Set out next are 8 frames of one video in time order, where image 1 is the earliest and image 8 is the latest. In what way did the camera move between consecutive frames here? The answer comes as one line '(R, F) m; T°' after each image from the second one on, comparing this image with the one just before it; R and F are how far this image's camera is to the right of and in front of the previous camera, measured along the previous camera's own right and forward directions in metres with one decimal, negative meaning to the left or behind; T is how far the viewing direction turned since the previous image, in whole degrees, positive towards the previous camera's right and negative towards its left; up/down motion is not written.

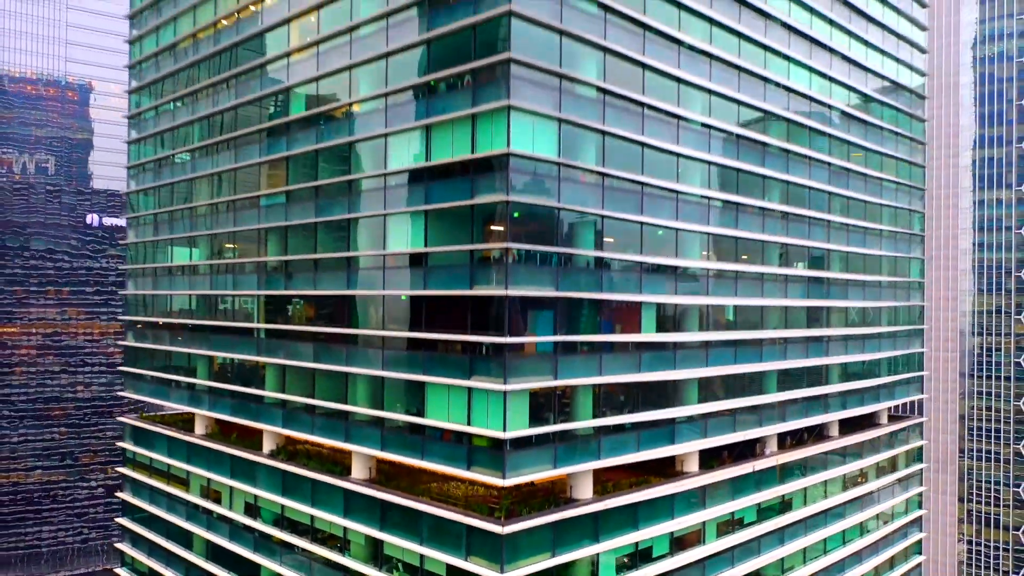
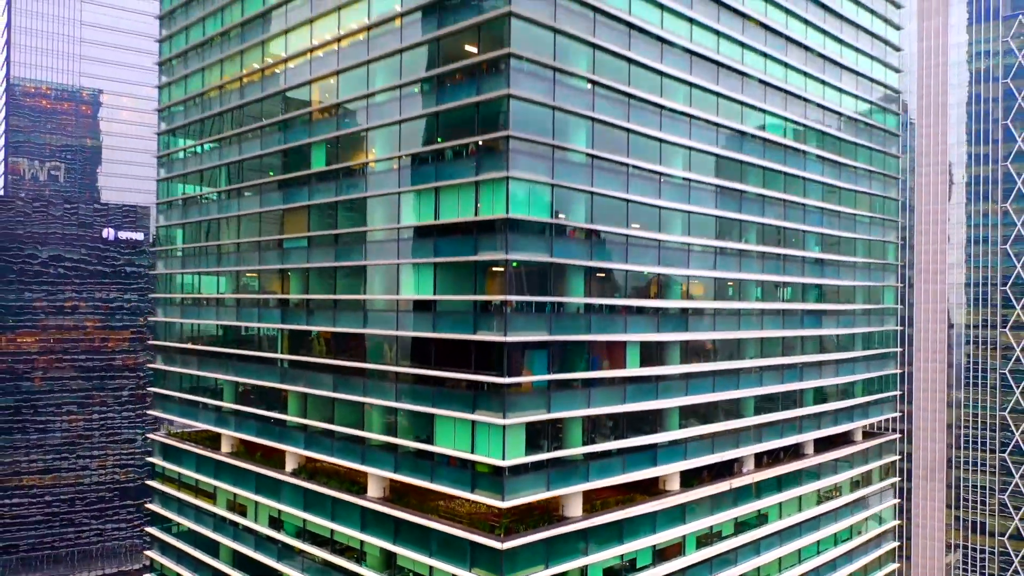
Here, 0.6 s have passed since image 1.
(+0.2, -3.8) m; 0°
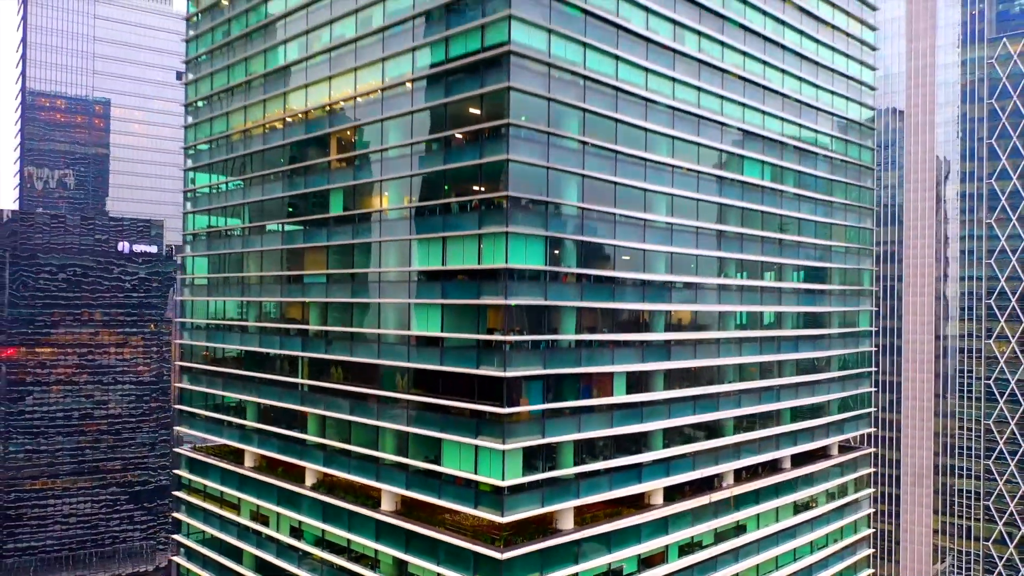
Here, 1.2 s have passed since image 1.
(+0.2, -4.0) m; 0°
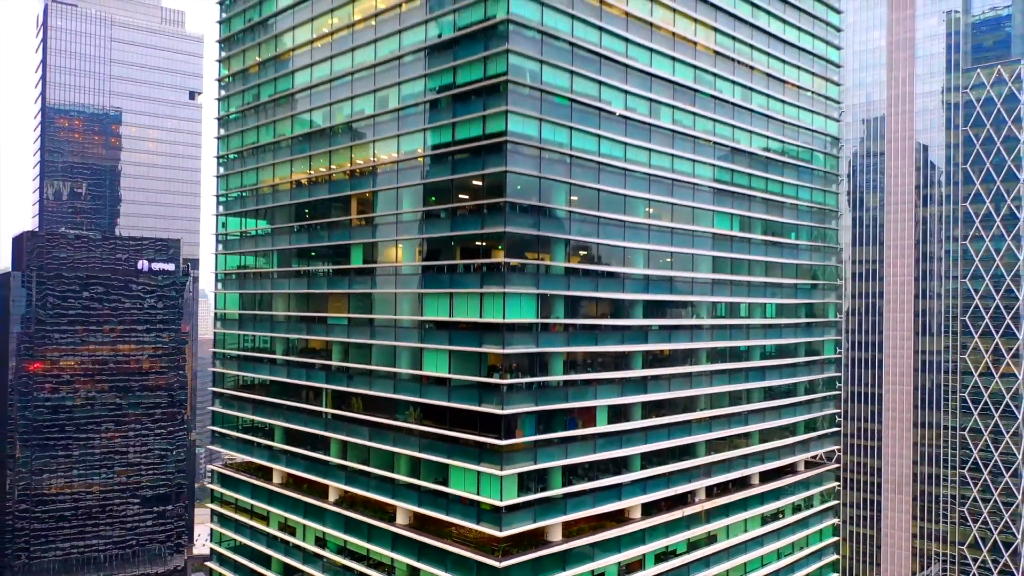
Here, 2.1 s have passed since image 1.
(+0.3, -6.3) m; 0°
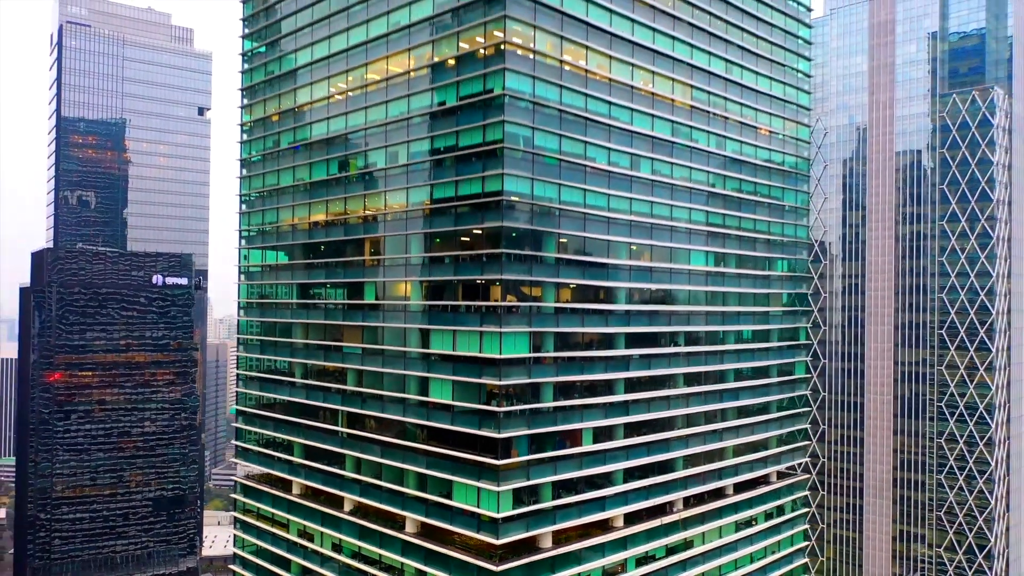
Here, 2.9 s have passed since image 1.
(+0.3, -5.8) m; 0°
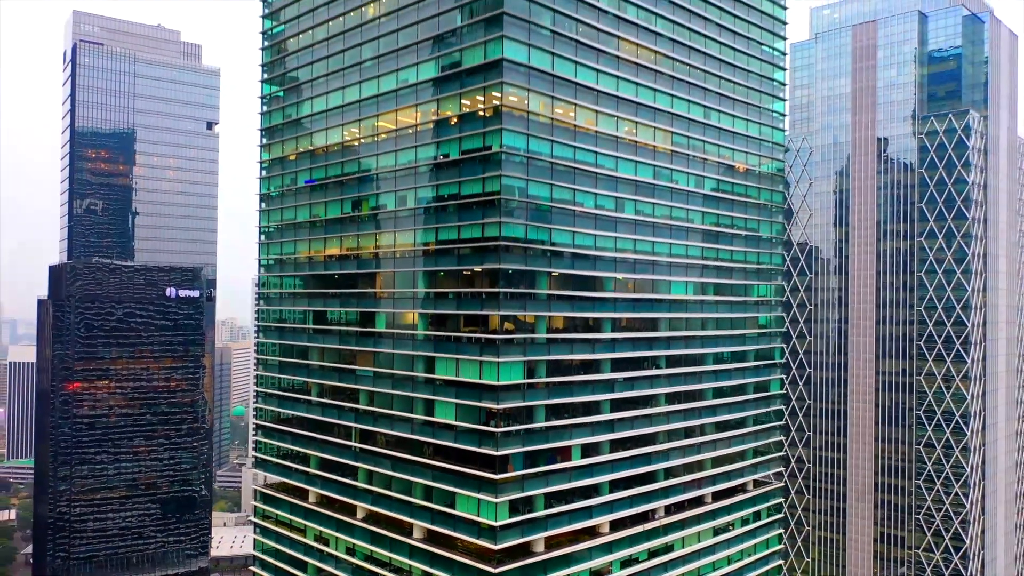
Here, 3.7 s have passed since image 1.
(+0.2, -5.9) m; 0°
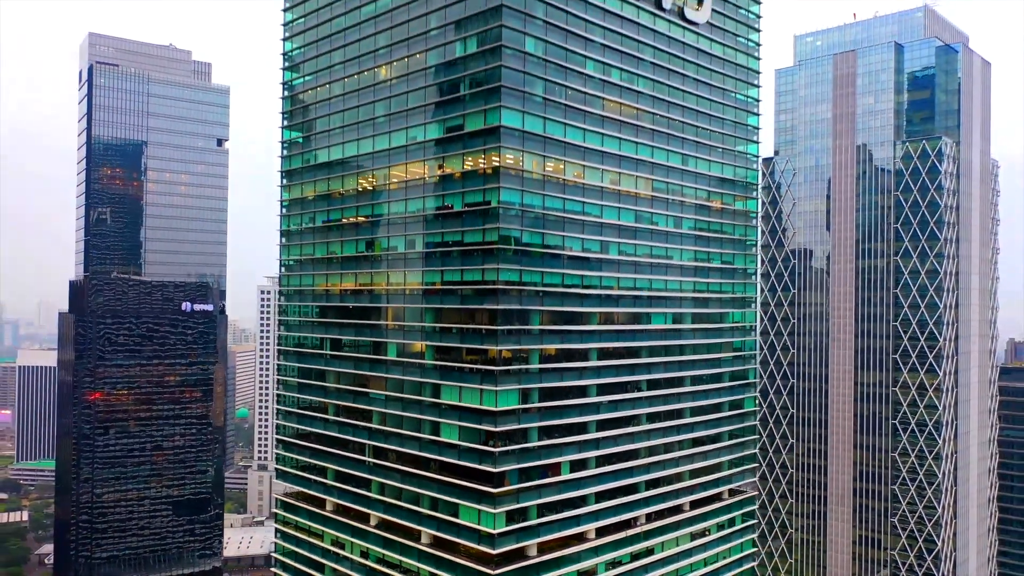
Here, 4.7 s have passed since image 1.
(+0.3, -7.5) m; 0°
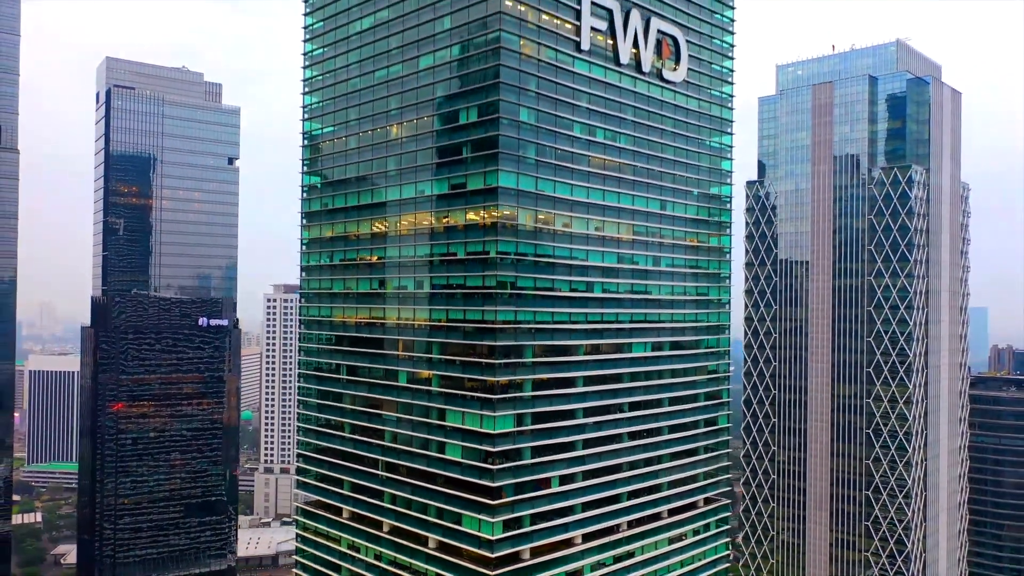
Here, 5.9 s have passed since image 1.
(+0.3, -9.1) m; 0°
